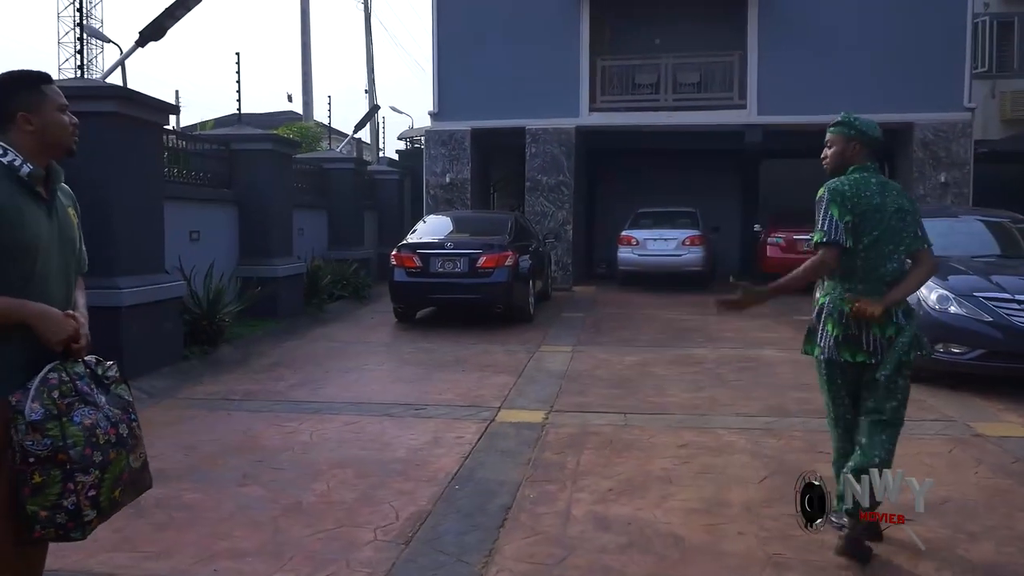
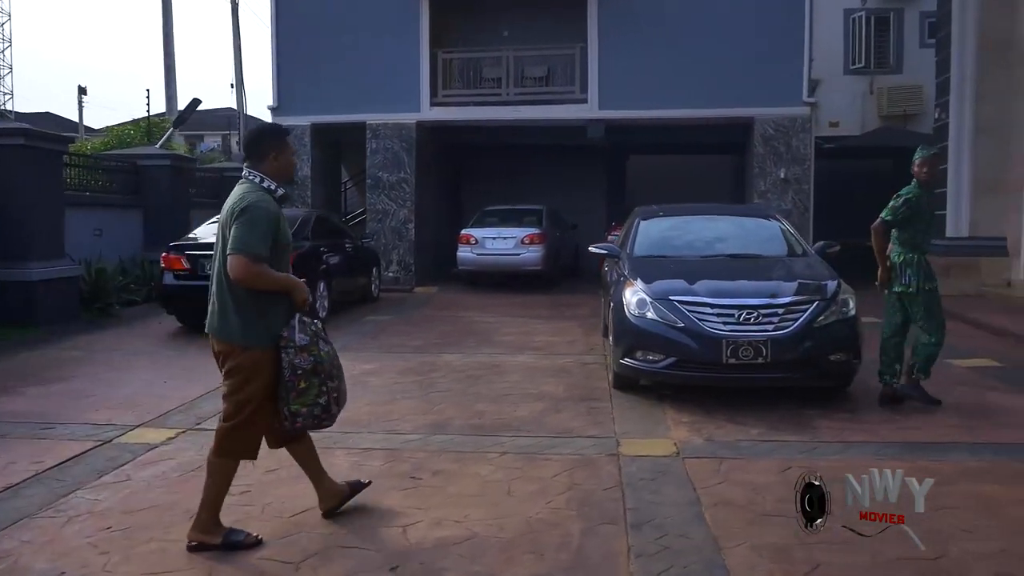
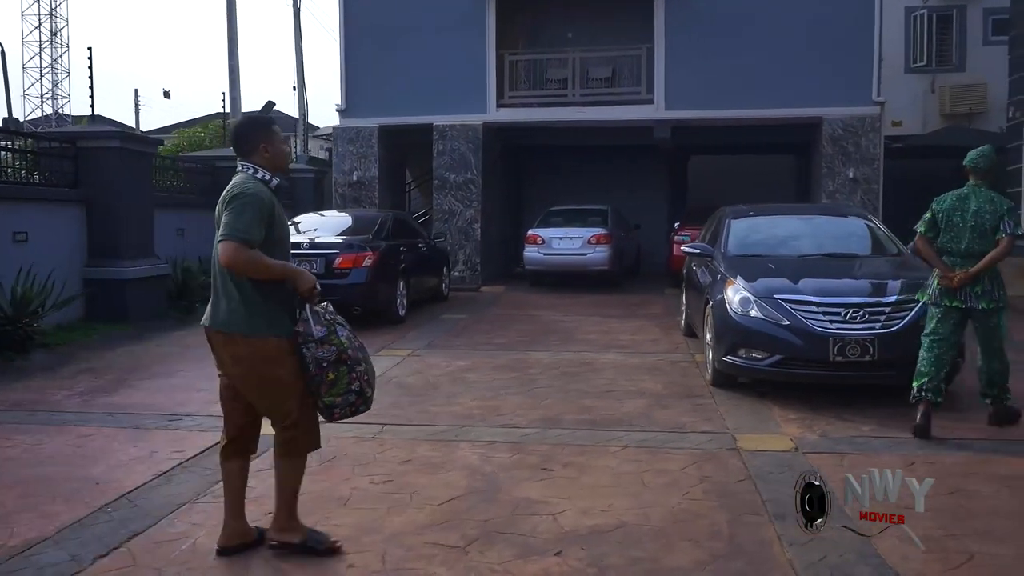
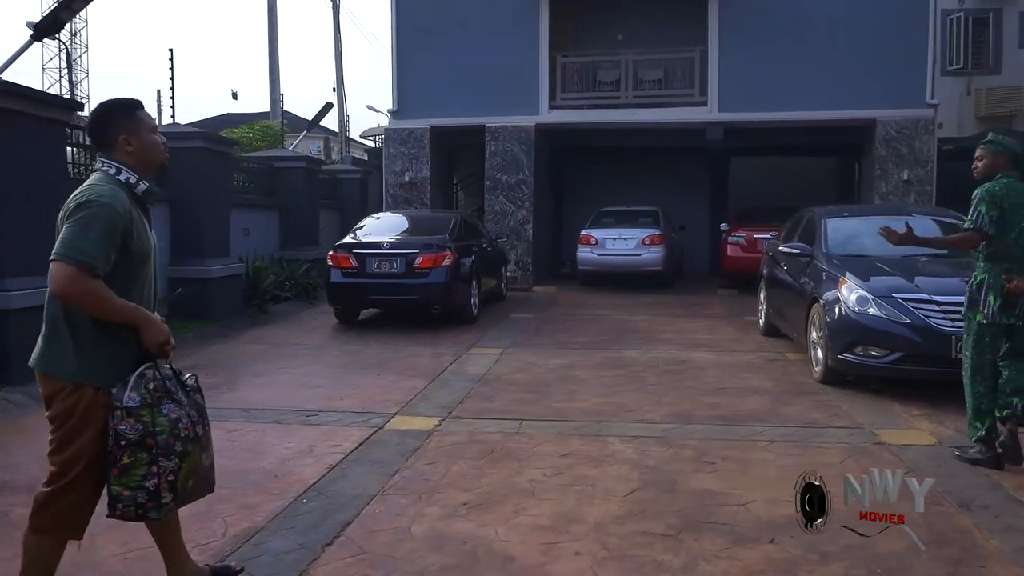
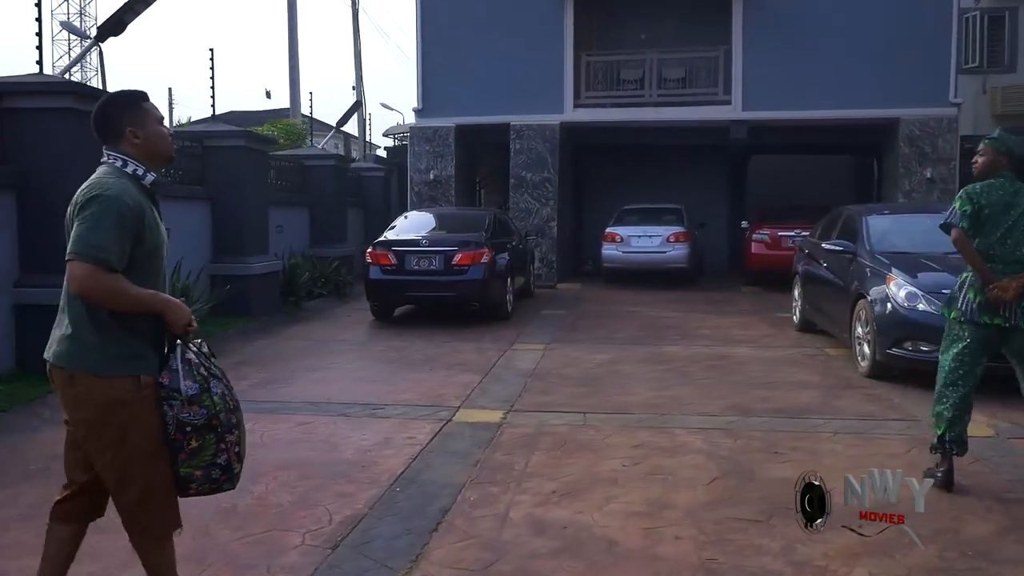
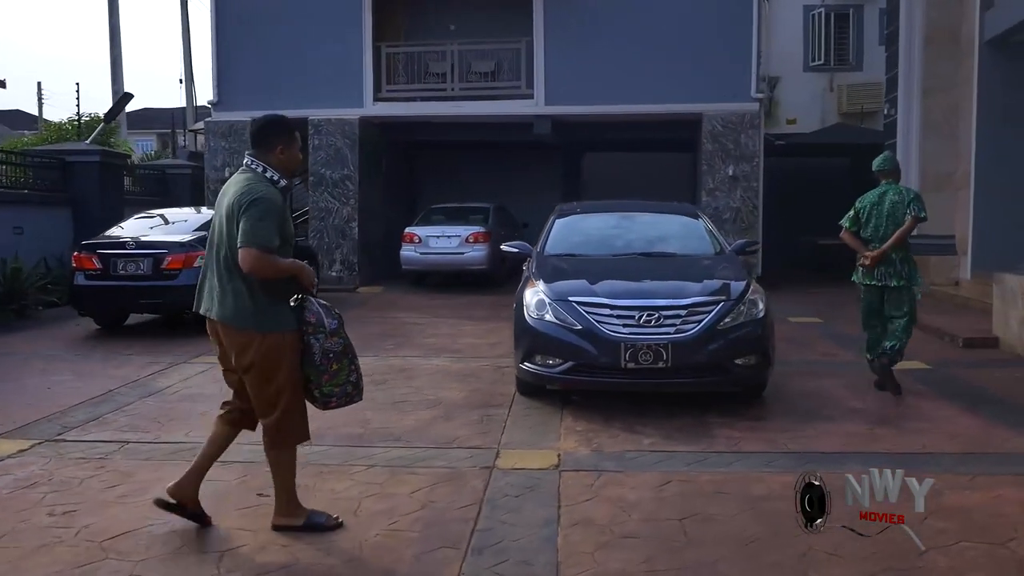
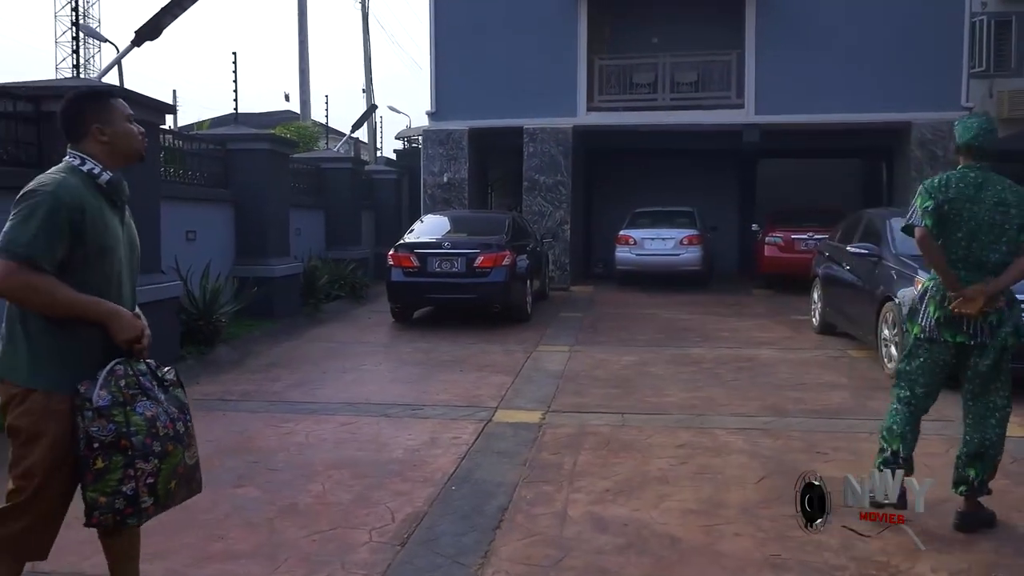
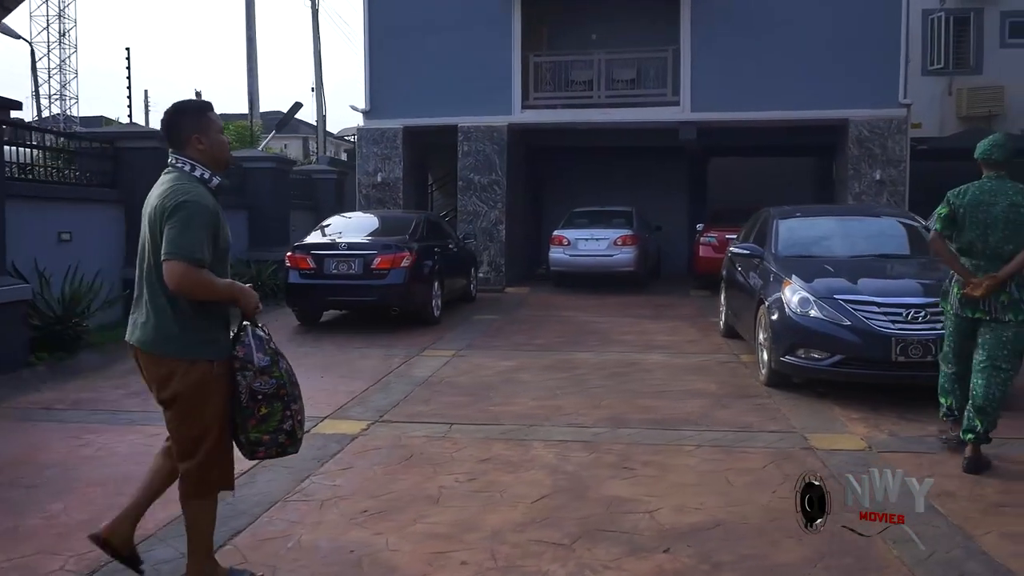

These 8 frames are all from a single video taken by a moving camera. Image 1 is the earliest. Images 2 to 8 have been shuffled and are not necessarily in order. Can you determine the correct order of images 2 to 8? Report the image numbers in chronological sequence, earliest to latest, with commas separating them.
7, 5, 4, 8, 3, 2, 6
